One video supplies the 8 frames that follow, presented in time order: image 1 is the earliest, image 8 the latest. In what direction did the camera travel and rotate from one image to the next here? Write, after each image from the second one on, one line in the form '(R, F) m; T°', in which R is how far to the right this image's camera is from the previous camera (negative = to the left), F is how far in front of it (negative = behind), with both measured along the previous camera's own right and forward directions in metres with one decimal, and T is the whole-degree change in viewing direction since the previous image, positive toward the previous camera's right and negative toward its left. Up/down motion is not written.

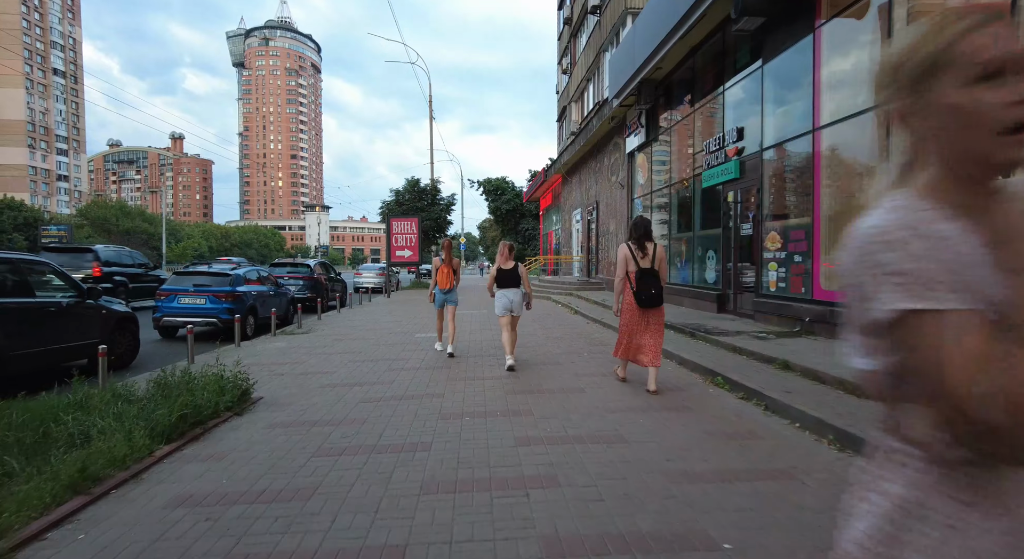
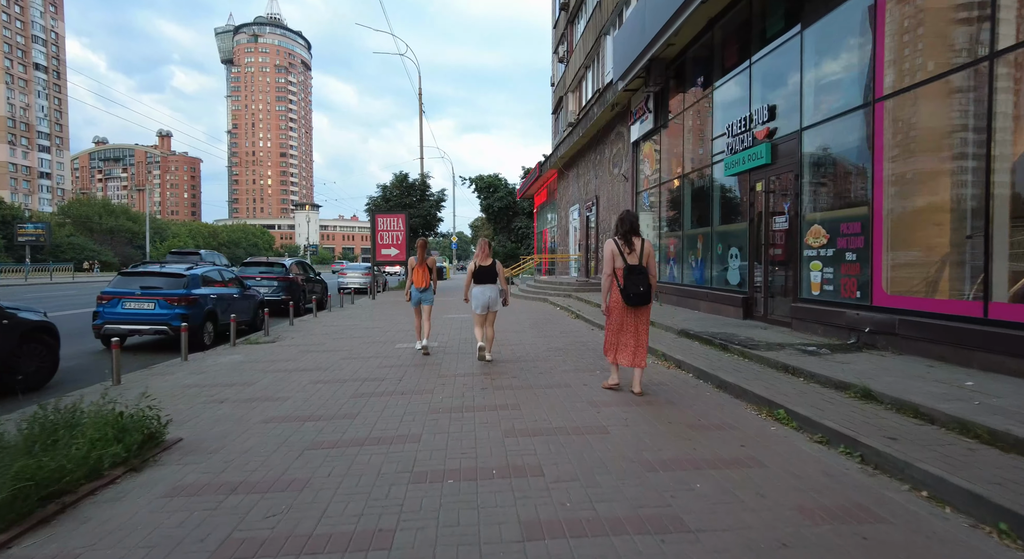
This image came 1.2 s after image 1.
(-0.1, +1.5) m; +1°
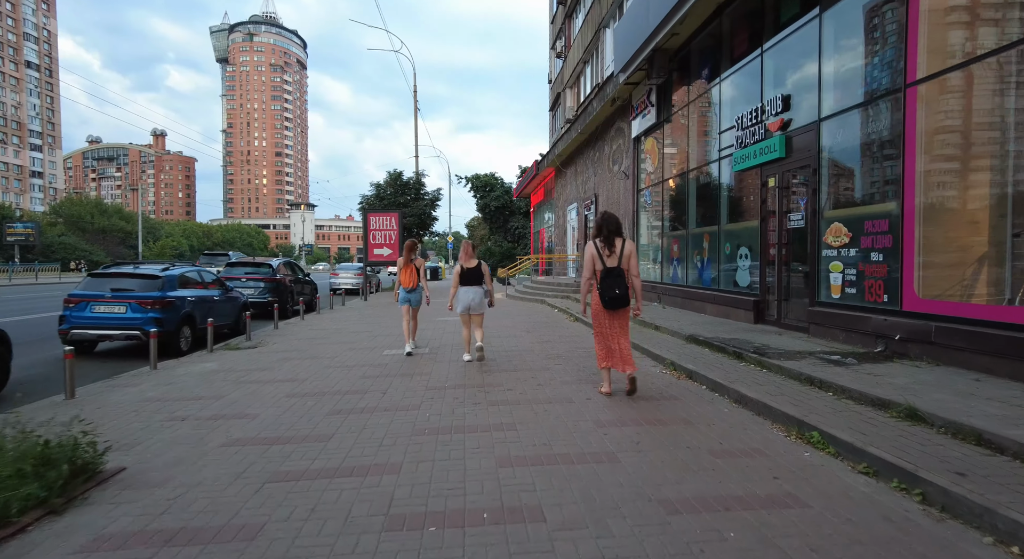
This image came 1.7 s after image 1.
(0.0, +0.6) m; 0°
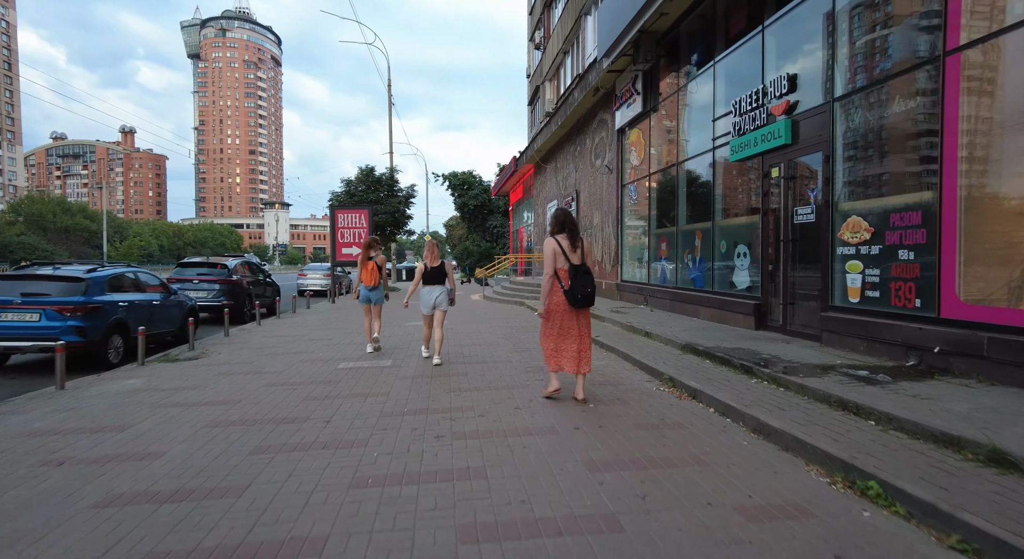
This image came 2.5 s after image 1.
(+0.1, +1.1) m; +2°
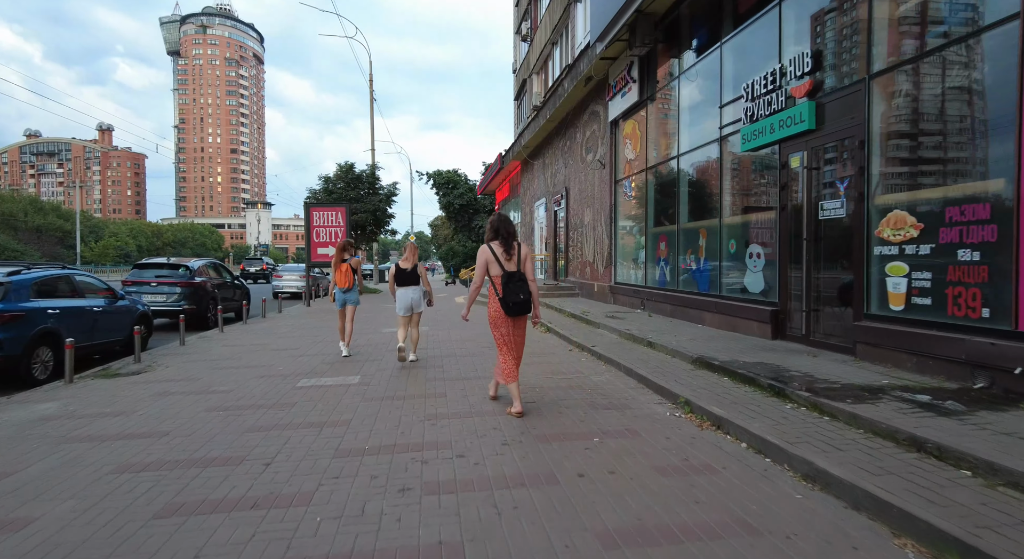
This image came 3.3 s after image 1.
(0.0, +1.1) m; +1°
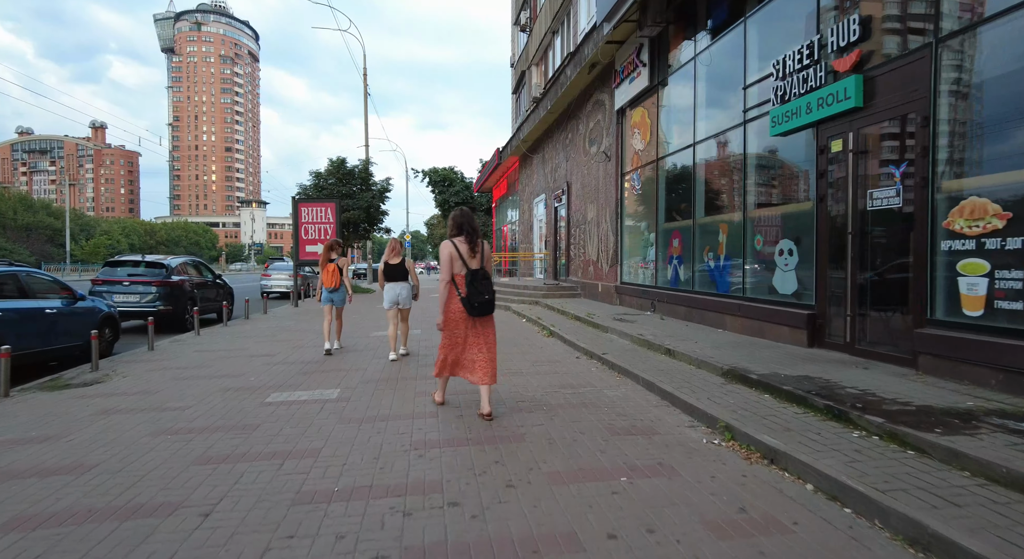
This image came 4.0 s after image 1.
(-0.1, +0.9) m; 0°
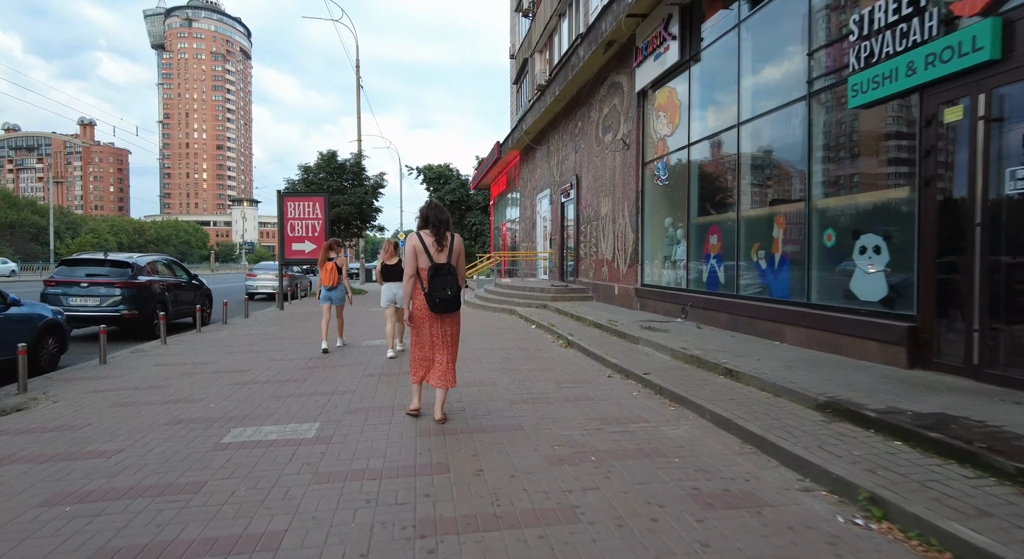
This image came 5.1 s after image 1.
(-0.3, +1.4) m; +1°
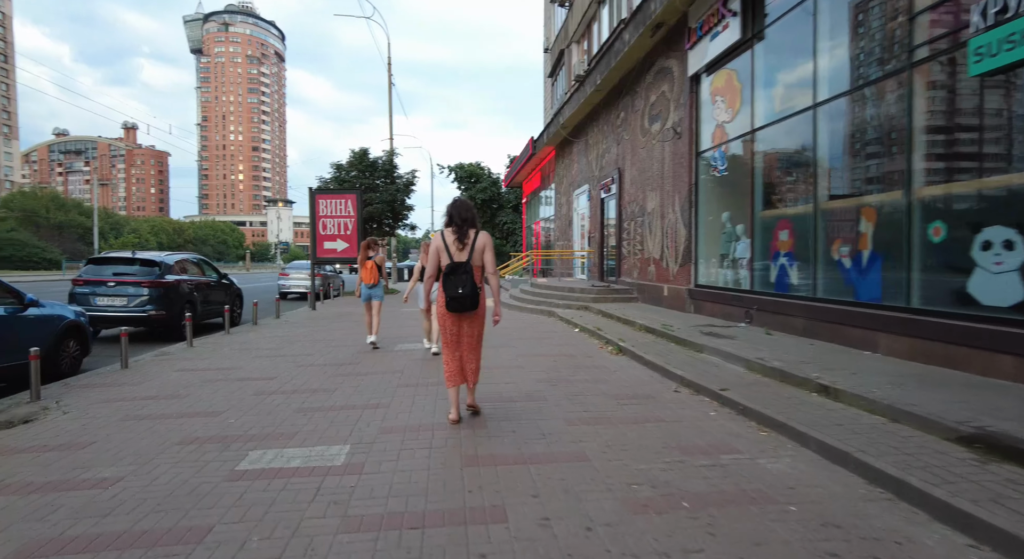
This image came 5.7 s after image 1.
(-0.3, +0.8) m; -3°
